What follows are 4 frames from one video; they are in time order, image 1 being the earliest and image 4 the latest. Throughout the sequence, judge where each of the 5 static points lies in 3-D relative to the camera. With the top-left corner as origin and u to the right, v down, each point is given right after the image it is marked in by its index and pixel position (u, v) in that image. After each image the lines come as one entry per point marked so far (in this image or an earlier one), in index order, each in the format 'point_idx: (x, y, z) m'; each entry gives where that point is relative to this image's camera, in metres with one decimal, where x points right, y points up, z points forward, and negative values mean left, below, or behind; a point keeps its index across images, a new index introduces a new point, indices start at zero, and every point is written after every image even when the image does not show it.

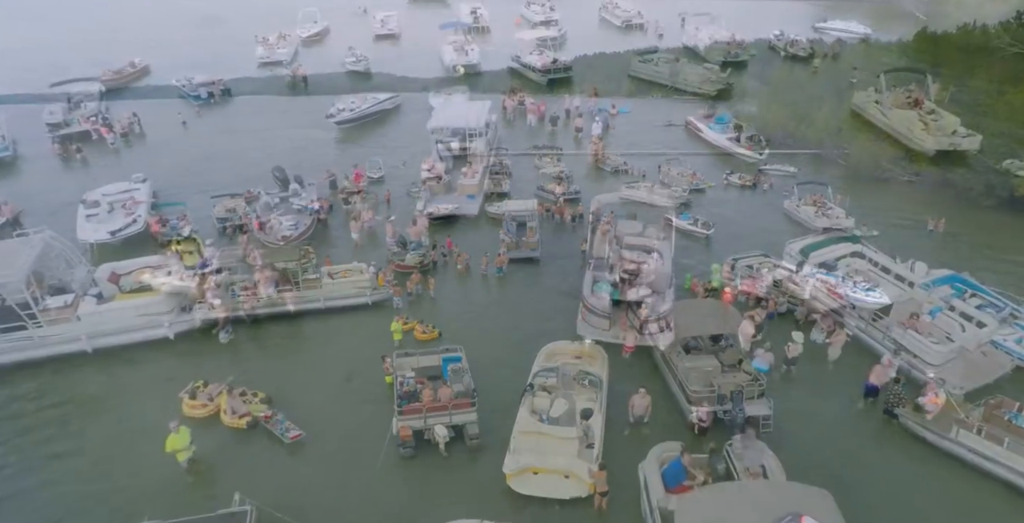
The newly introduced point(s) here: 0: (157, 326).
0: (-12.1, -2.2, +18.9) m
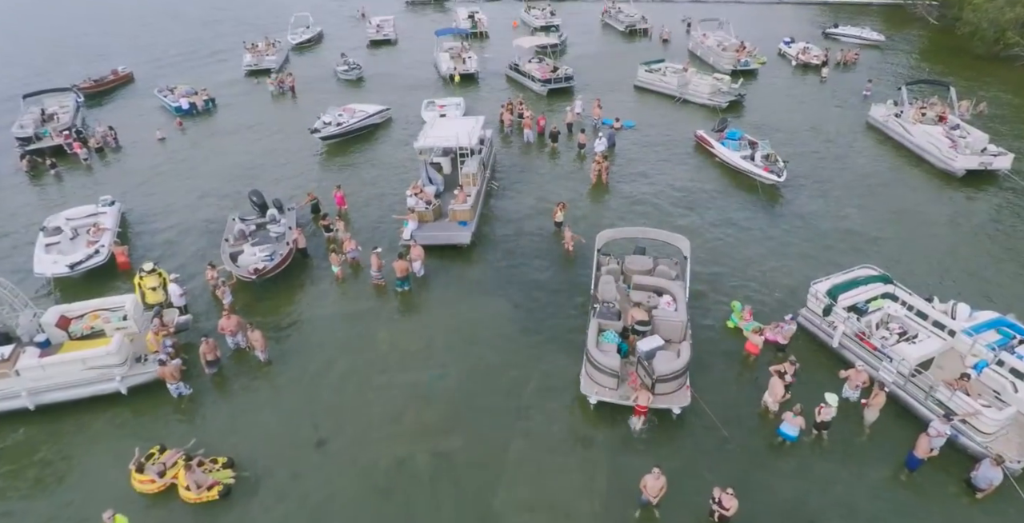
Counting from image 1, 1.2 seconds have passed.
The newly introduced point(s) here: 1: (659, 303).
0: (-12.3, -3.6, +16.9) m
1: (+4.7, -1.4, +17.8) m
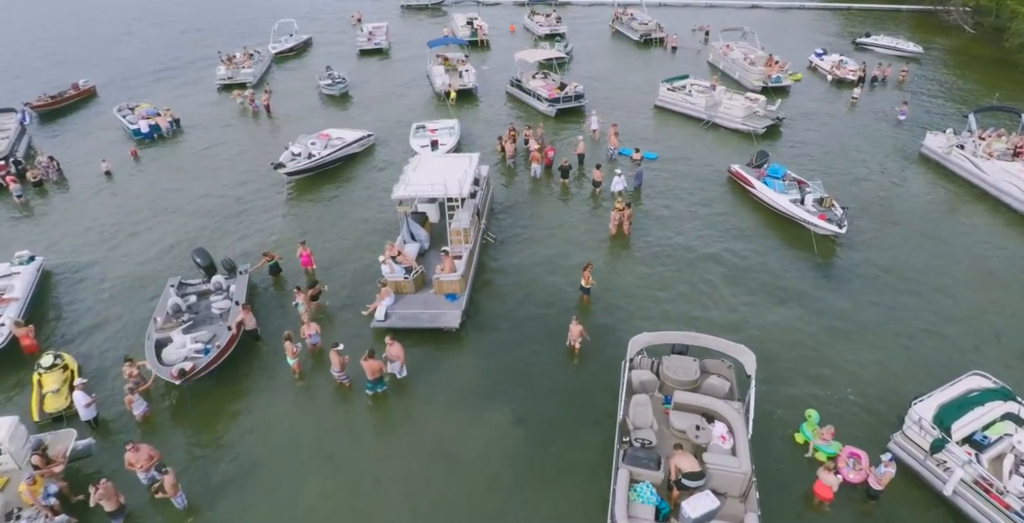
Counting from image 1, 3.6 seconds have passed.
0: (-12.3, -6.5, +12.3) m
1: (+4.8, -4.2, +13.2) m
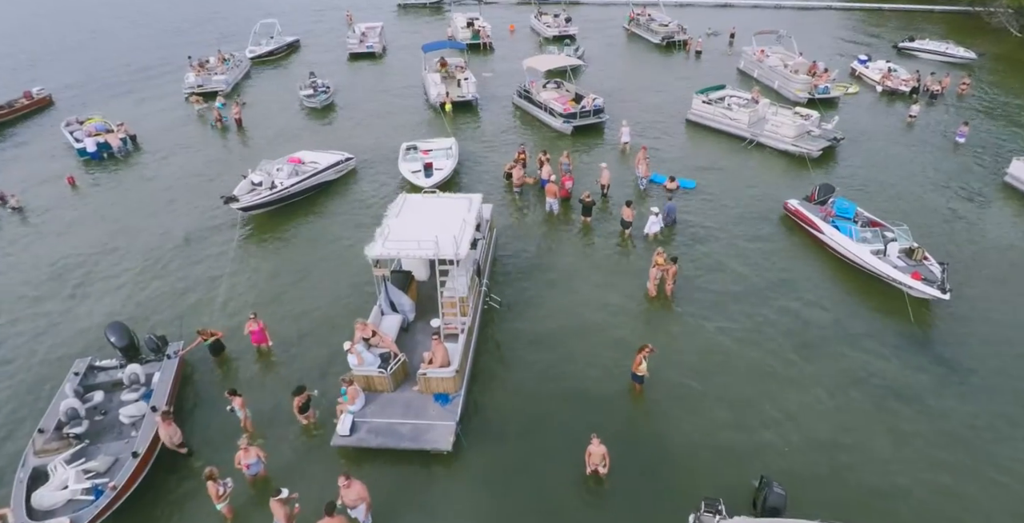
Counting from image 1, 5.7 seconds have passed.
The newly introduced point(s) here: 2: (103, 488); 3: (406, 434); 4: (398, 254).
0: (-11.9, -8.7, +7.4) m
1: (+5.1, -6.6, +8.3) m
2: (-8.9, -4.9, +12.2) m
3: (-2.6, -4.2, +13.7) m
4: (-3.0, +0.2, +15.2) m
